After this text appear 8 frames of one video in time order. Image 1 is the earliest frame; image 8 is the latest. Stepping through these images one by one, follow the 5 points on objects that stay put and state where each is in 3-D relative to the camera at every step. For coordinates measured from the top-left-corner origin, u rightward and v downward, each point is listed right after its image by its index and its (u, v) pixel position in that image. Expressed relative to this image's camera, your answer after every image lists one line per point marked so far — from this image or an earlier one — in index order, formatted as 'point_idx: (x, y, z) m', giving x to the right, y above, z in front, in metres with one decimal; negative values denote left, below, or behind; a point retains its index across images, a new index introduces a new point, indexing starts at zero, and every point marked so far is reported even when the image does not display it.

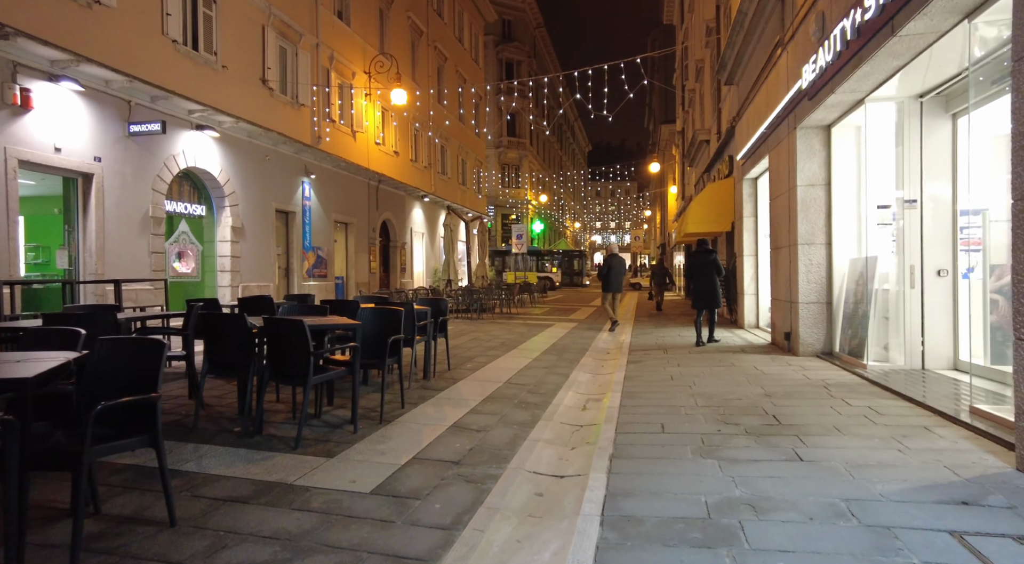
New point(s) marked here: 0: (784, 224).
0: (+3.9, +0.8, +9.0) m
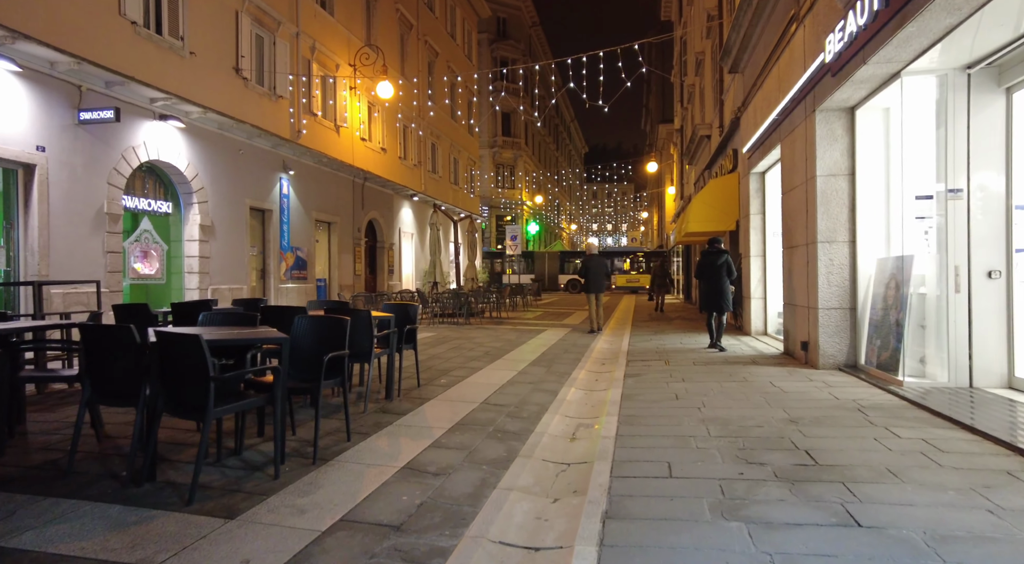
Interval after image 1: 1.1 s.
0: (+3.7, +0.8, +8.0) m
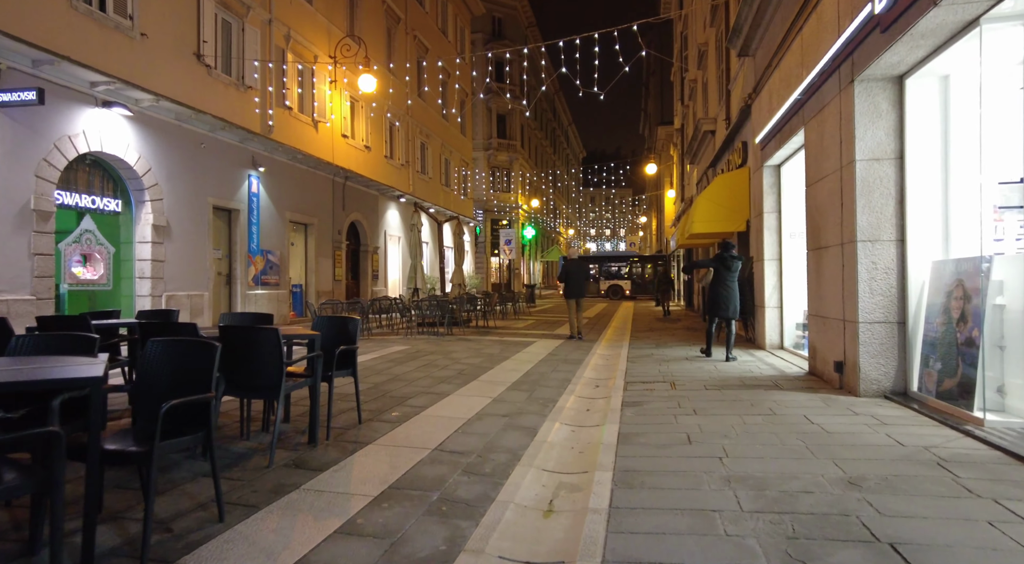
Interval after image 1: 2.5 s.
0: (+3.4, +0.7, +6.7) m
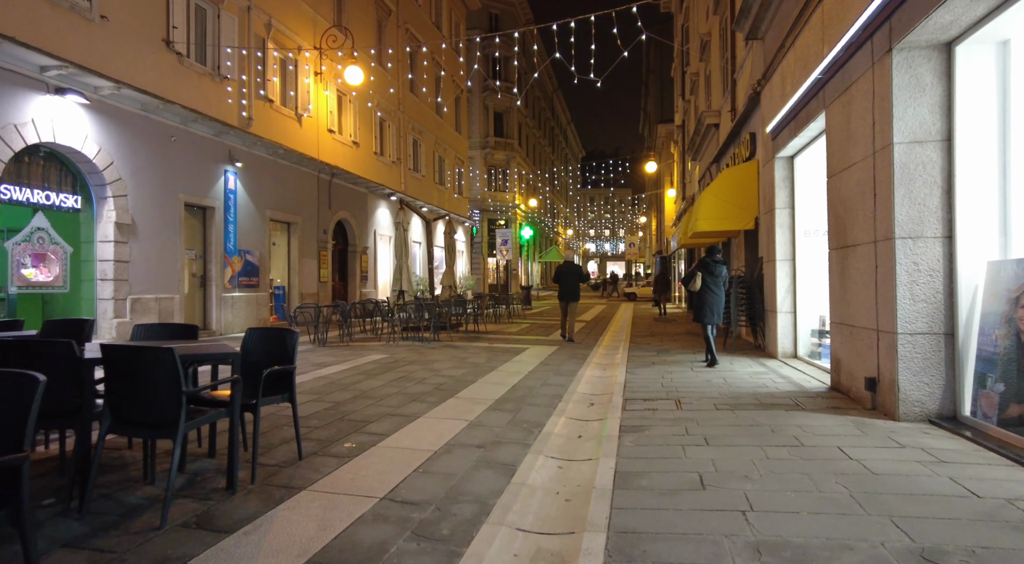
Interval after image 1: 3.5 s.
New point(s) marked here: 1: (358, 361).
0: (+3.2, +0.7, +5.8) m
1: (-2.3, -1.2, +9.2) m
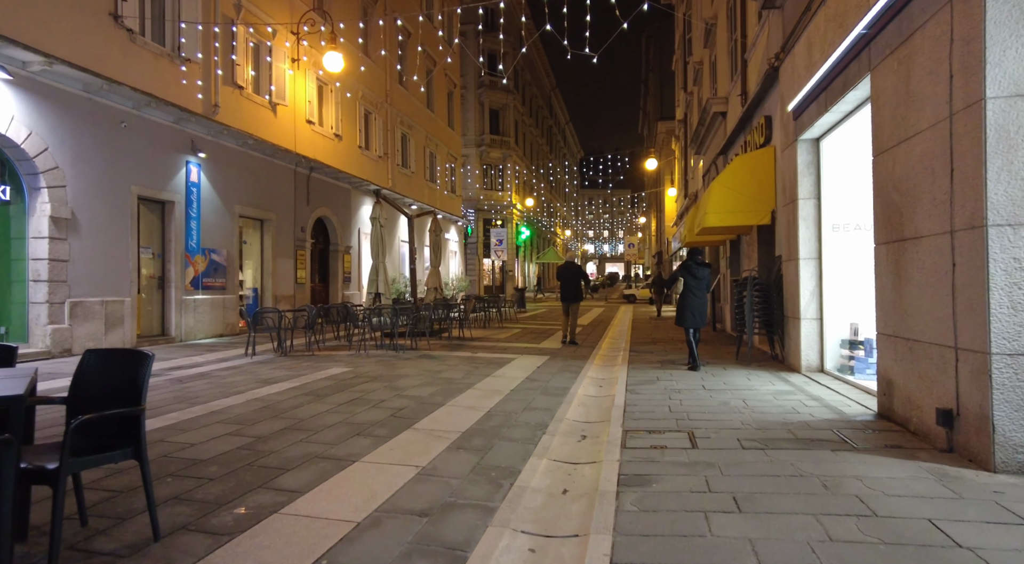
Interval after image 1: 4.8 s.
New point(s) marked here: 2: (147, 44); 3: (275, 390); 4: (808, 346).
0: (+3.0, +0.7, +4.6) m
1: (-2.5, -1.2, +7.9) m
2: (-7.1, +4.6, +12.1) m
3: (-2.6, -1.2, +6.9) m
4: (+3.9, -0.8, +8.3) m
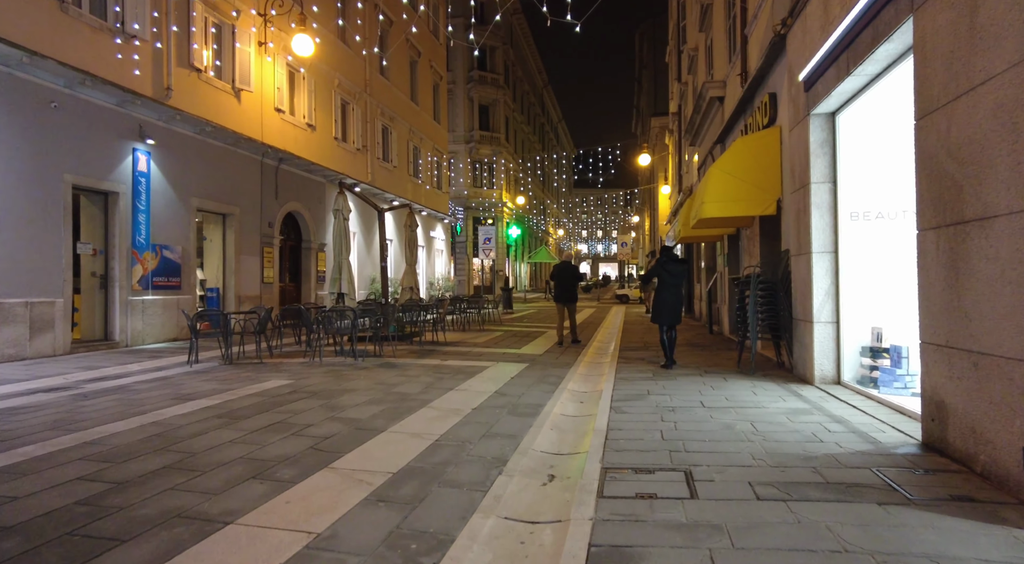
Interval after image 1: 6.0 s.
0: (+2.6, +0.7, +3.4) m
1: (-2.9, -1.2, +6.7) m
2: (-7.5, +4.6, +10.9) m
3: (-3.0, -1.2, +5.7) m
4: (+3.5, -0.8, +7.1) m
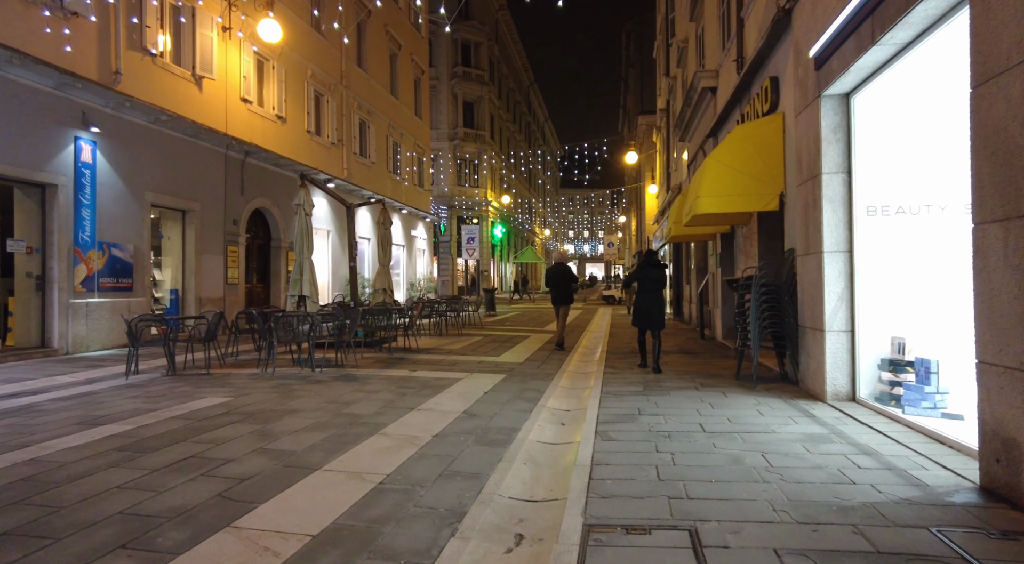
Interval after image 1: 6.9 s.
0: (+2.4, +0.7, +2.5) m
1: (-3.2, -1.2, +5.7) m
2: (-7.8, +4.6, +9.8) m
3: (-3.2, -1.2, +4.7) m
4: (+3.2, -0.8, +6.3) m
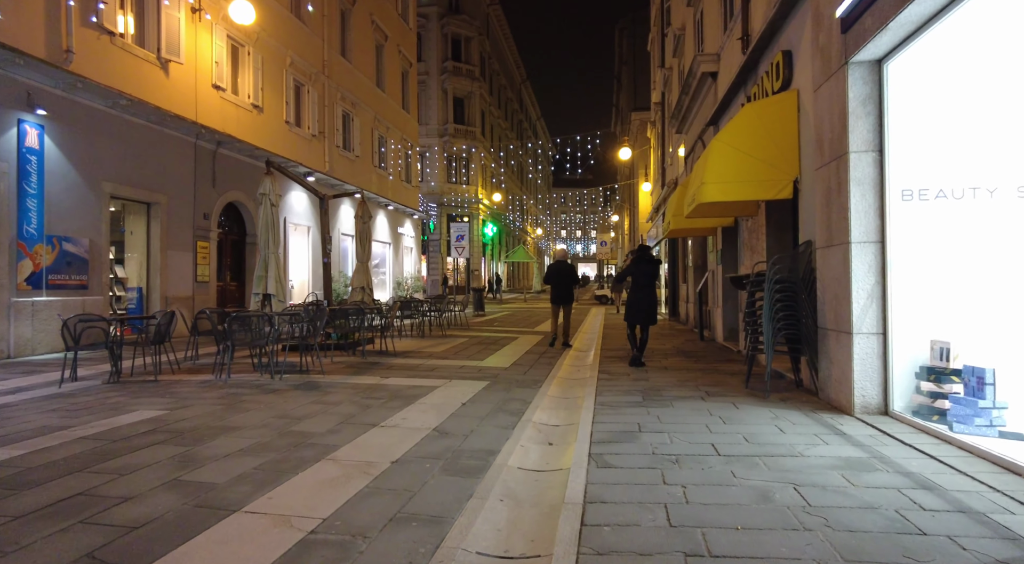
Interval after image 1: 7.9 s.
0: (+2.3, +0.7, +1.7) m
1: (-3.3, -1.1, +4.8) m
2: (-8.0, +4.6, +8.9) m
3: (-3.4, -1.1, +3.8) m
4: (+3.0, -0.8, +5.4) m
